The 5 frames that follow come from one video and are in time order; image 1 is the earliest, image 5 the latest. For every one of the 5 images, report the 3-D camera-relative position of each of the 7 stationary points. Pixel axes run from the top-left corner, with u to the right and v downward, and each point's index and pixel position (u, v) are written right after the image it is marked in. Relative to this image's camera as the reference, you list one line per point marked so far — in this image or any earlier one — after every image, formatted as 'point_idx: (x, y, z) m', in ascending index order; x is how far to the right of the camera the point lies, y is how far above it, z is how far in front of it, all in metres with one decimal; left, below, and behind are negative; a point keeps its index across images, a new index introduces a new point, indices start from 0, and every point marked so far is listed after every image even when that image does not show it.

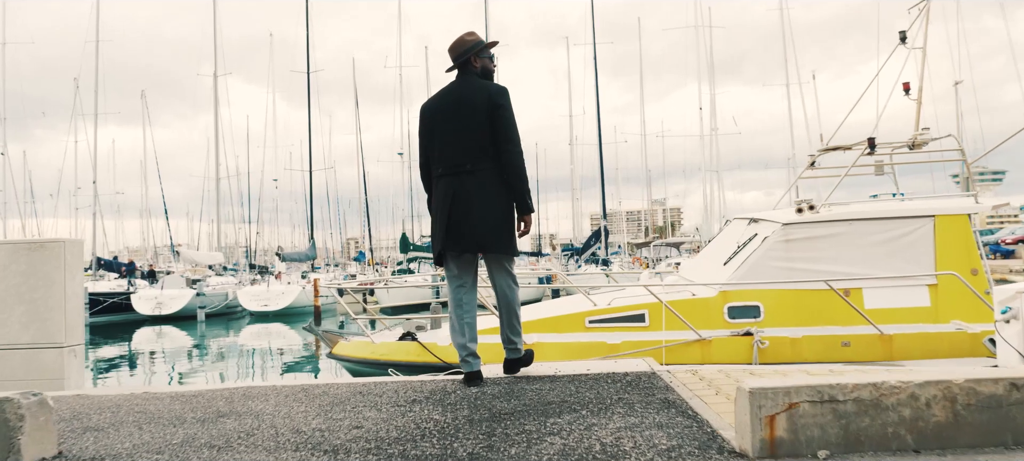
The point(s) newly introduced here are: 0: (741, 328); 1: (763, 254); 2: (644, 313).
0: (+2.1, -0.9, +5.8) m
1: (+2.4, -0.2, +6.0) m
2: (+1.2, -0.8, +5.9) m
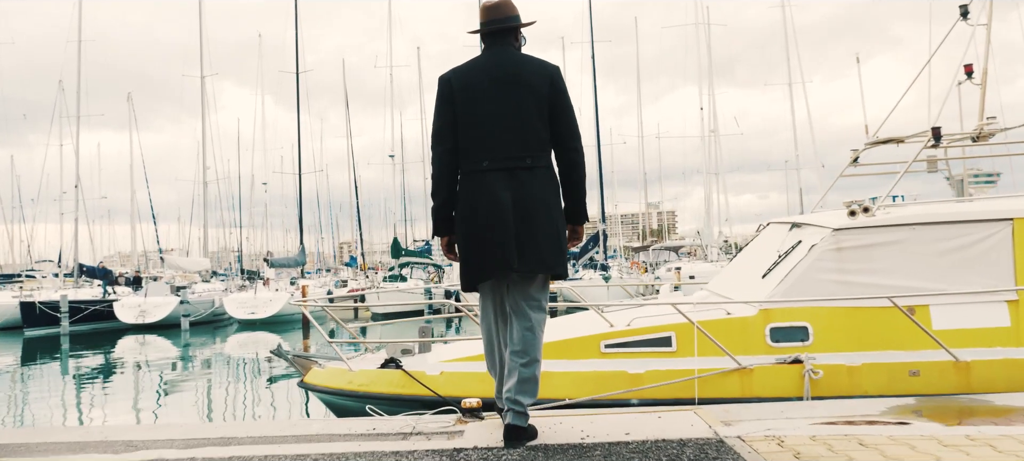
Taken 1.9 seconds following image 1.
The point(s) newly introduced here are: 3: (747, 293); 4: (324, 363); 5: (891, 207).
0: (+2.1, -1.0, +4.9) m
1: (+2.4, -0.3, +5.1) m
2: (+1.3, -0.8, +5.0) m
3: (+2.0, -0.5, +5.3) m
4: (-1.8, -1.3, +6.0) m
5: (+3.2, +0.2, +5.3) m
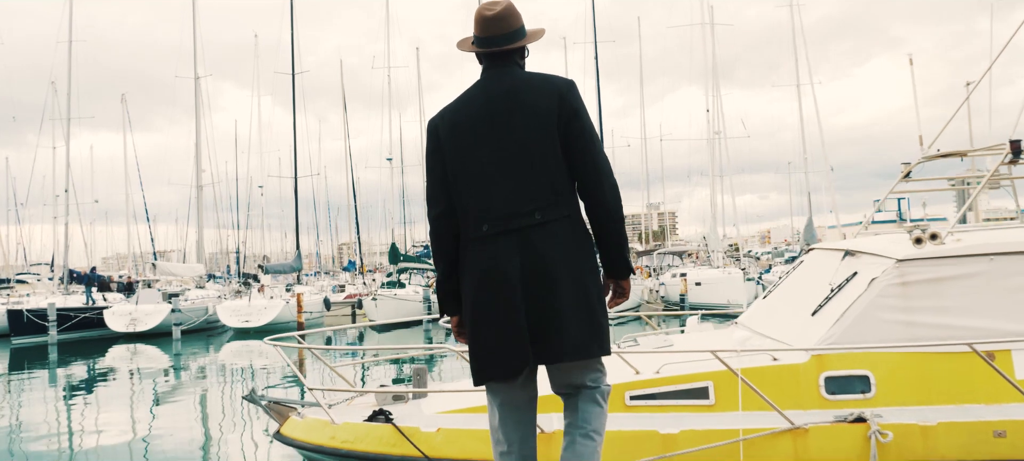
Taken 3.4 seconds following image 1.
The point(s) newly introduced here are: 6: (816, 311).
0: (+2.2, -1.2, +4.2) m
1: (+2.5, -0.5, +4.3) m
2: (+1.3, -1.0, +4.2) m
3: (+2.0, -0.8, +4.6) m
4: (-1.7, -1.5, +5.2) m
5: (+3.3, 0.0, +4.6) m
6: (+2.2, -0.6, +4.6) m
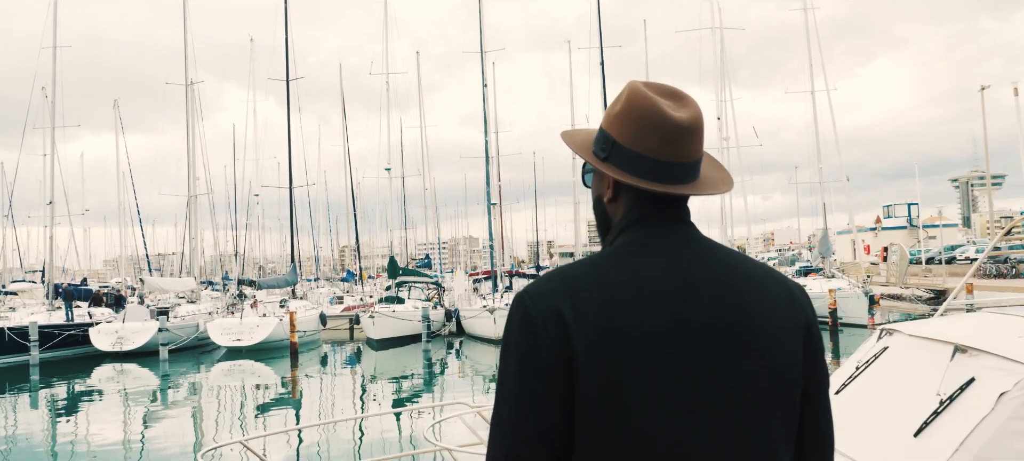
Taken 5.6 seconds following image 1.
0: (+2.2, -1.7, +3.1) m
1: (+2.5, -1.0, +3.2) m
2: (+1.4, -1.6, +3.1) m
3: (+2.1, -1.3, +3.4) m
4: (-1.7, -2.0, +4.1) m
5: (+3.3, -0.5, +3.5) m
6: (+2.3, -1.1, +3.5) m
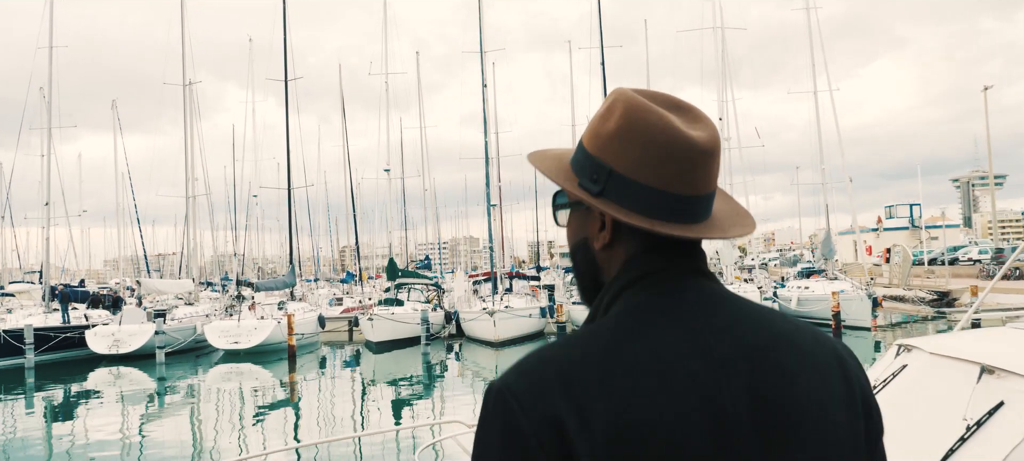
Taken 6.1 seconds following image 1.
0: (+2.2, -1.8, +2.8) m
1: (+2.5, -1.1, +3.0) m
2: (+1.3, -1.6, +2.9) m
3: (+2.1, -1.3, +3.2) m
4: (-1.7, -2.1, +3.9) m
5: (+3.3, -0.6, +3.2) m
6: (+2.2, -1.2, +3.2) m
